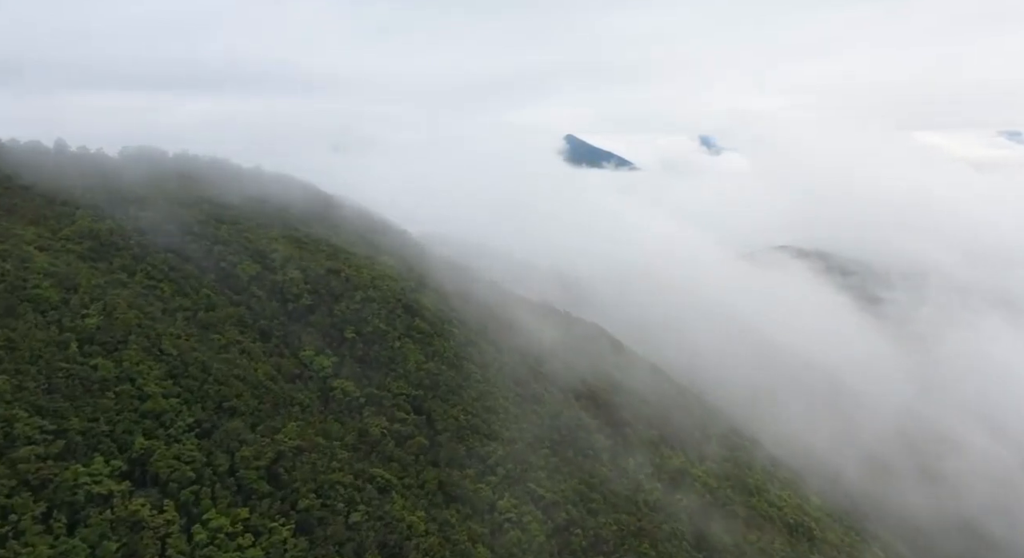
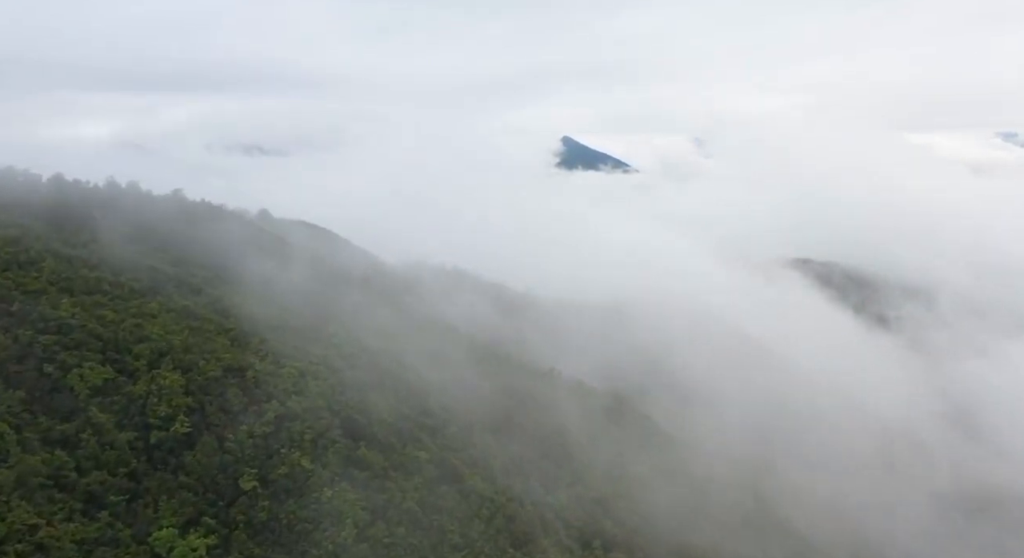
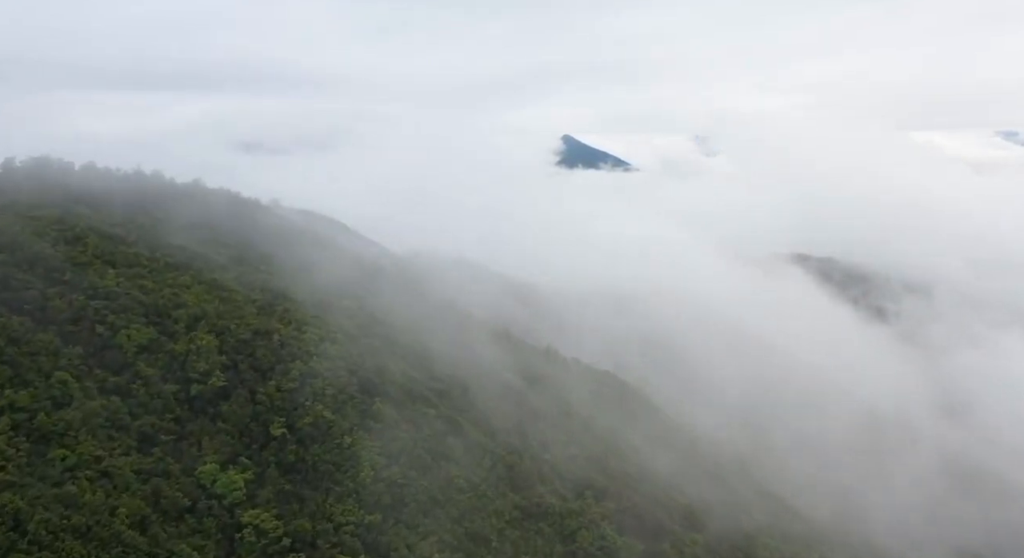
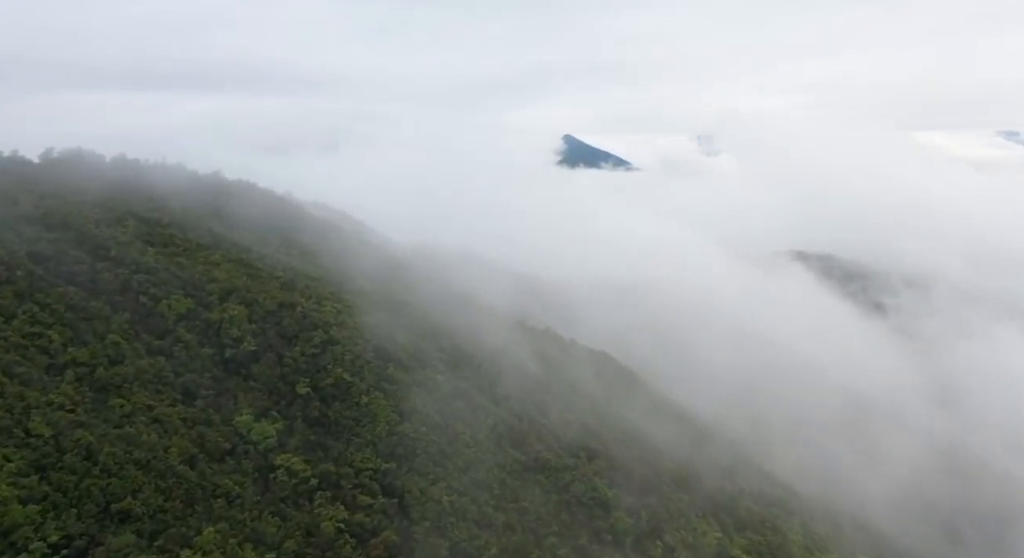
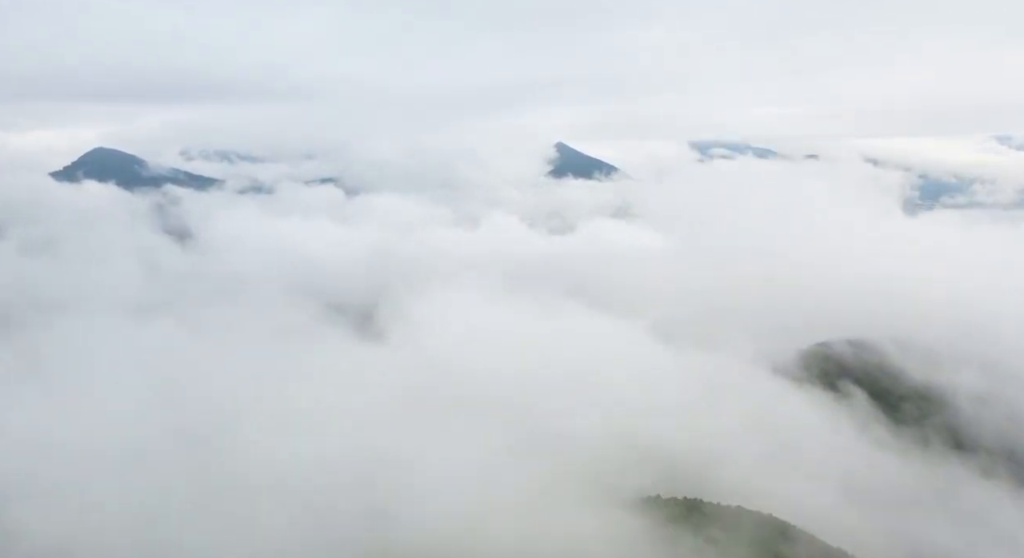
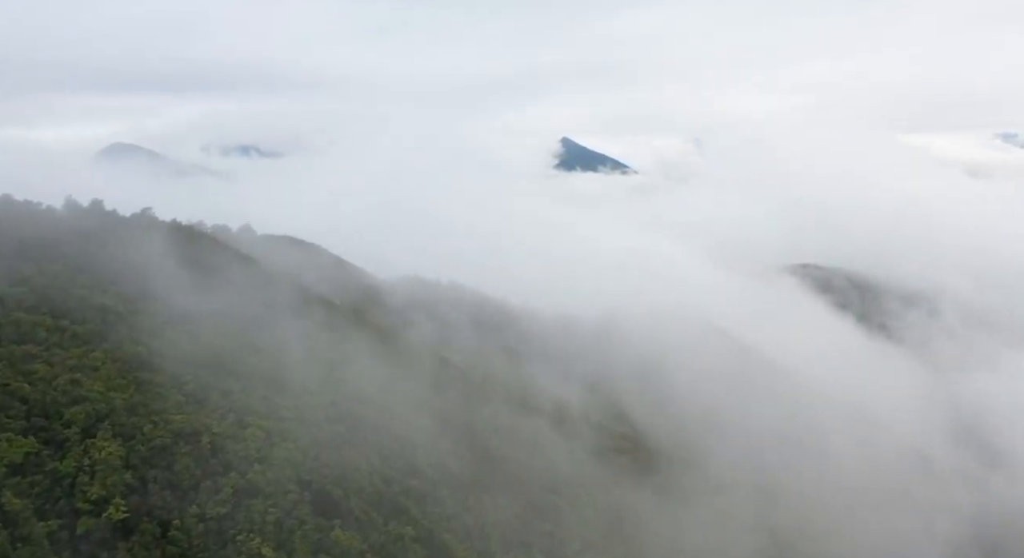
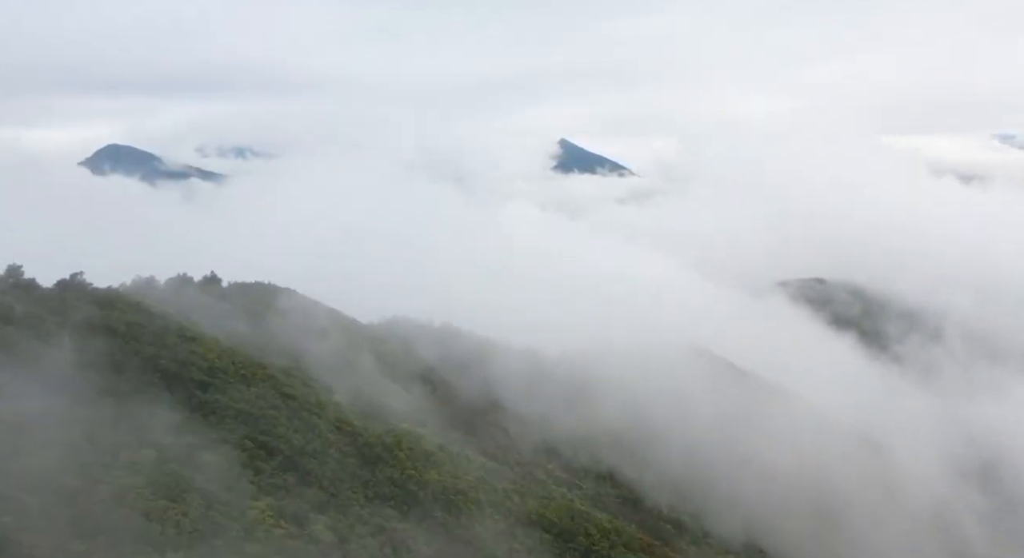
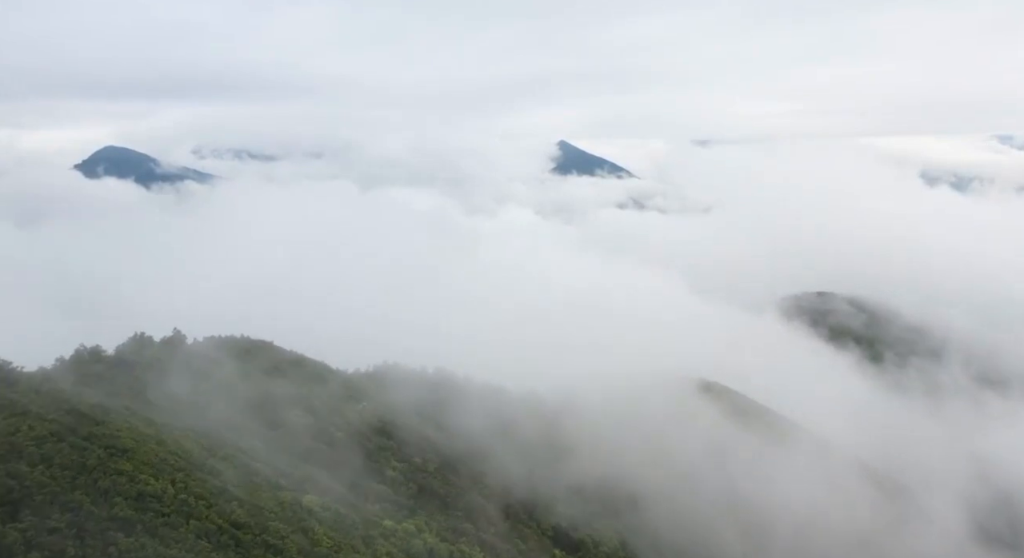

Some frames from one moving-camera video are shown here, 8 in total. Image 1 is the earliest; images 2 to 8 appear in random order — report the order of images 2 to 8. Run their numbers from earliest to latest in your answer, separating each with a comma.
4, 3, 2, 6, 7, 8, 5
